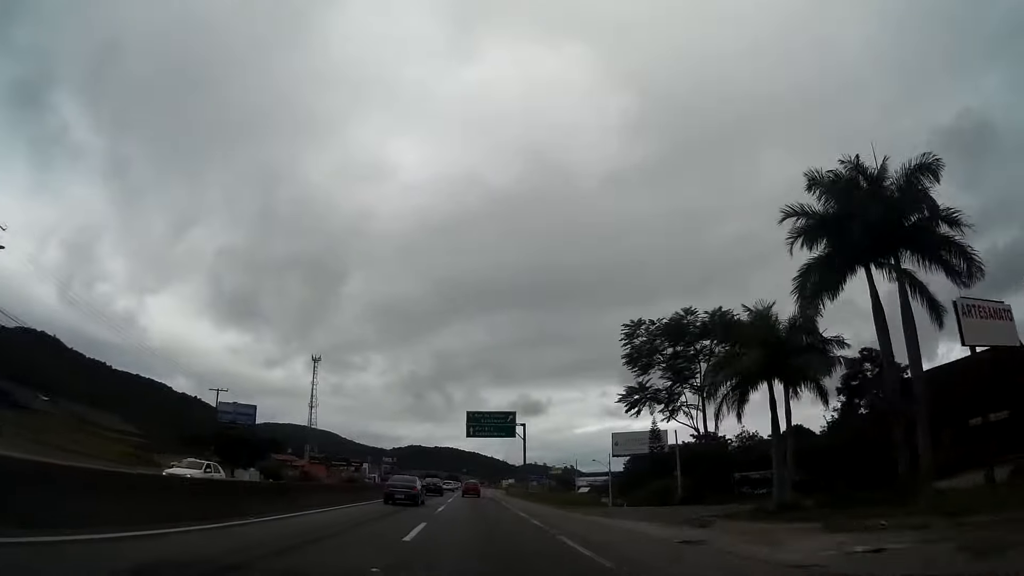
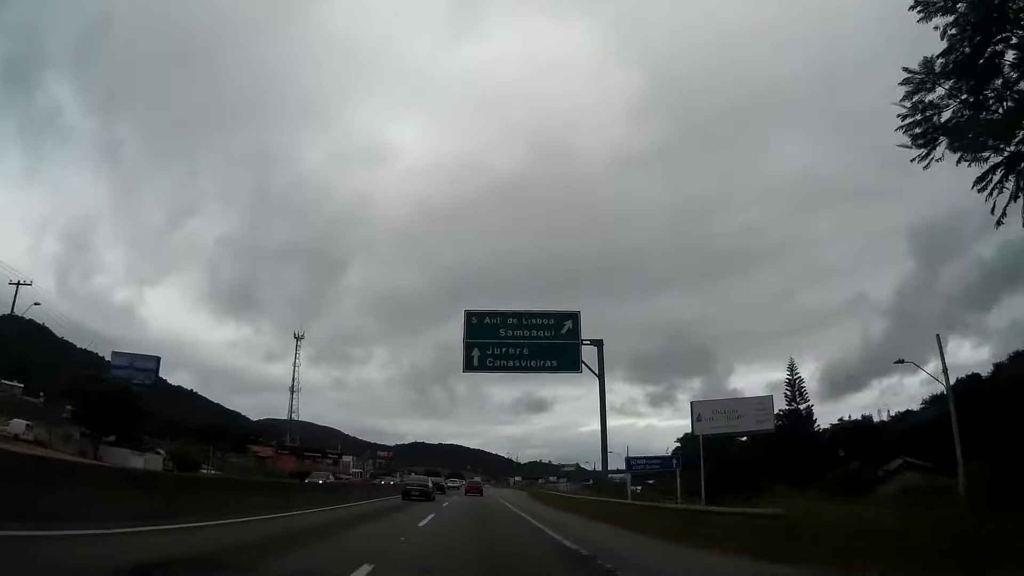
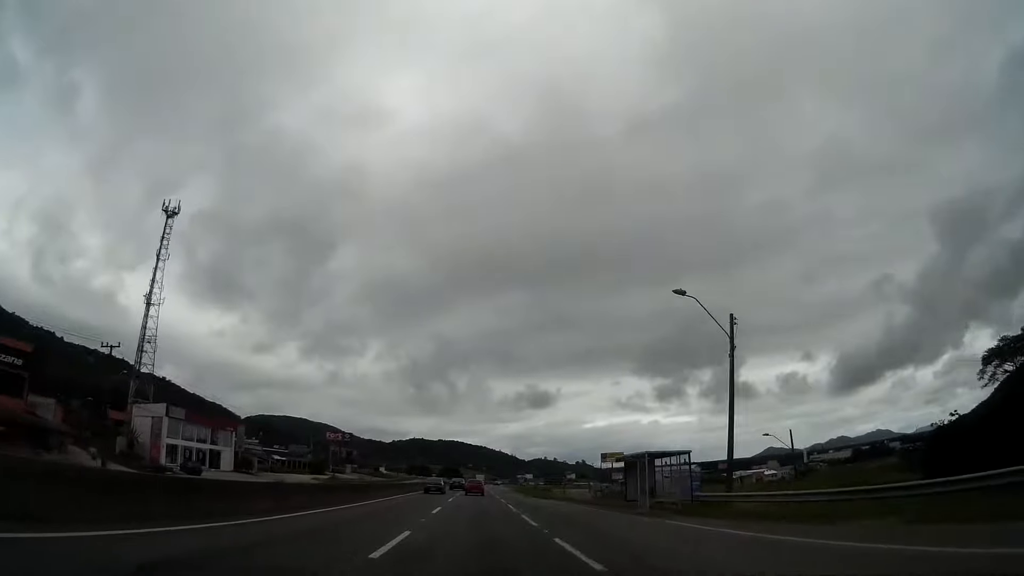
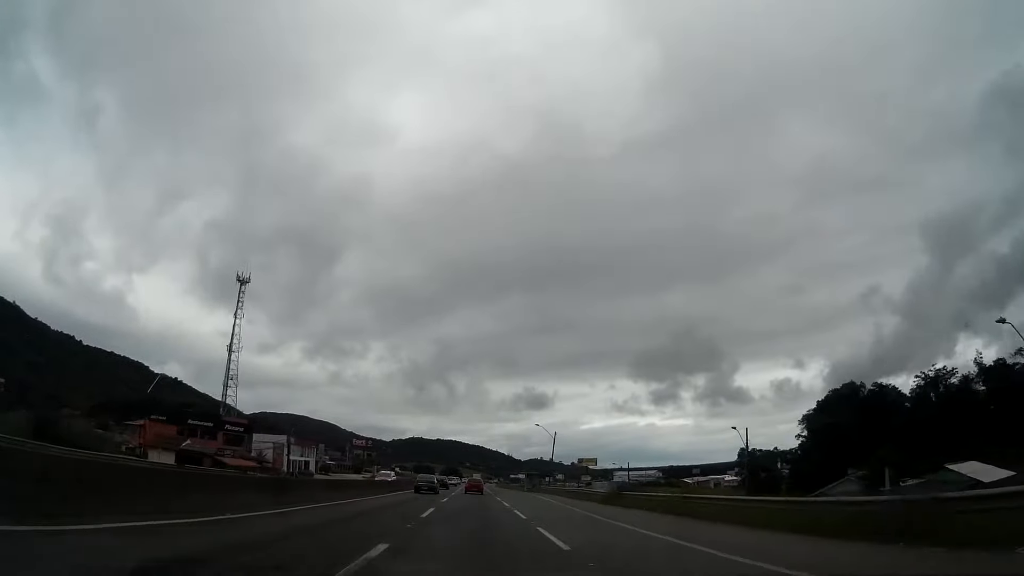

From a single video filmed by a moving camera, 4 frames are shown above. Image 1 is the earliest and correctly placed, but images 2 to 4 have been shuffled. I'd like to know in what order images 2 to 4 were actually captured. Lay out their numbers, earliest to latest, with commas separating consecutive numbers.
2, 4, 3
